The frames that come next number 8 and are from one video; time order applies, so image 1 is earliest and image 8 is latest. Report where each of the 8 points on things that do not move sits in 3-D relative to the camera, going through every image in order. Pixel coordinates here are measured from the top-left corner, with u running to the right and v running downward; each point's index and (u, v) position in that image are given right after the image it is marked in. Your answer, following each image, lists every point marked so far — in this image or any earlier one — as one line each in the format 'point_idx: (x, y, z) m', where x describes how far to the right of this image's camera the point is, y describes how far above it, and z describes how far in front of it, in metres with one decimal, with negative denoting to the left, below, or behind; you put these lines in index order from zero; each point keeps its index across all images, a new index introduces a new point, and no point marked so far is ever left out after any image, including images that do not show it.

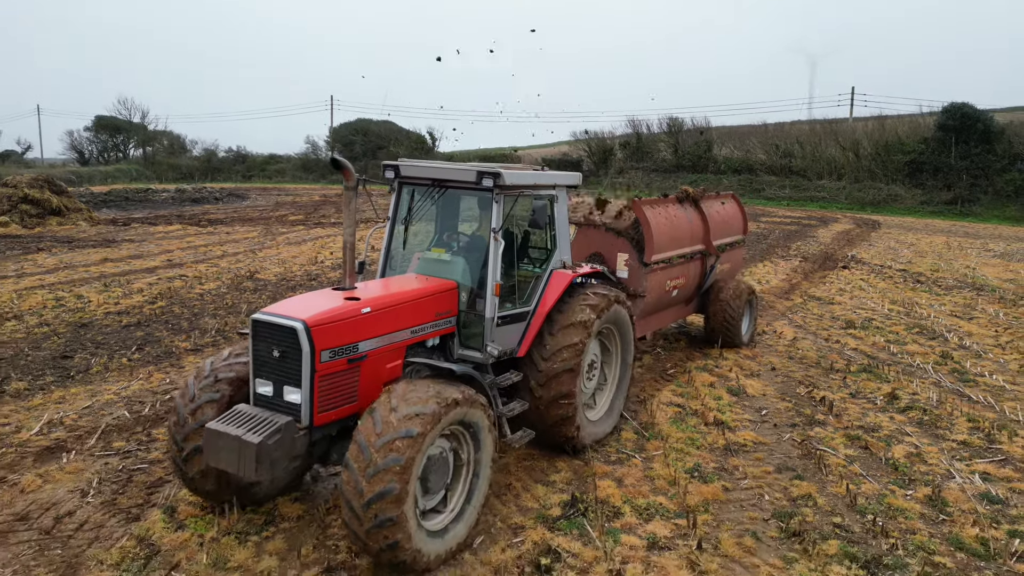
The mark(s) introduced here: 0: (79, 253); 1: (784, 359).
0: (-7.8, +0.6, +13.5) m
1: (+2.7, -0.7, +7.4) m
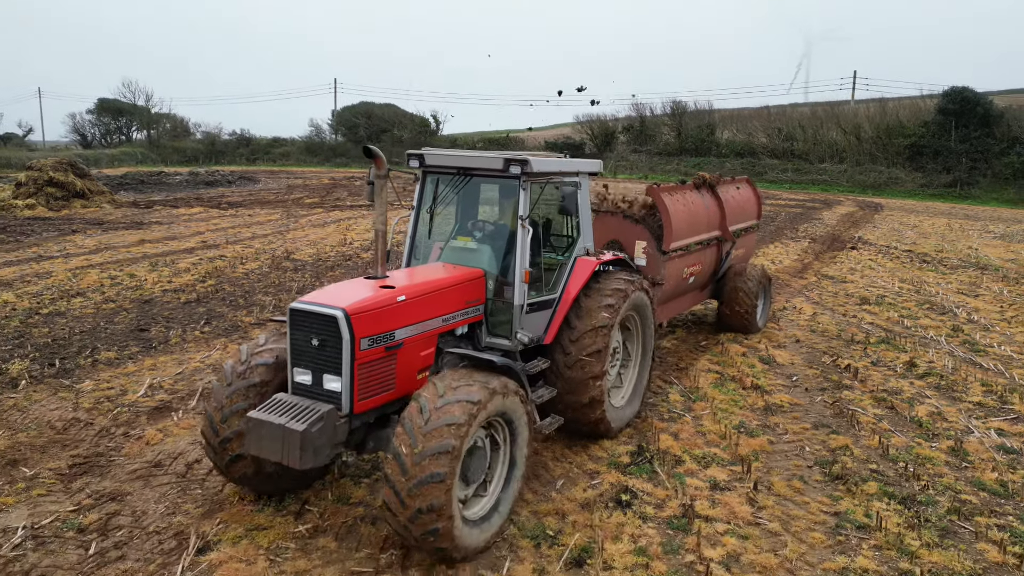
0: (-7.4, +1.0, +14.0) m
1: (+3.1, -0.5, +7.9) m
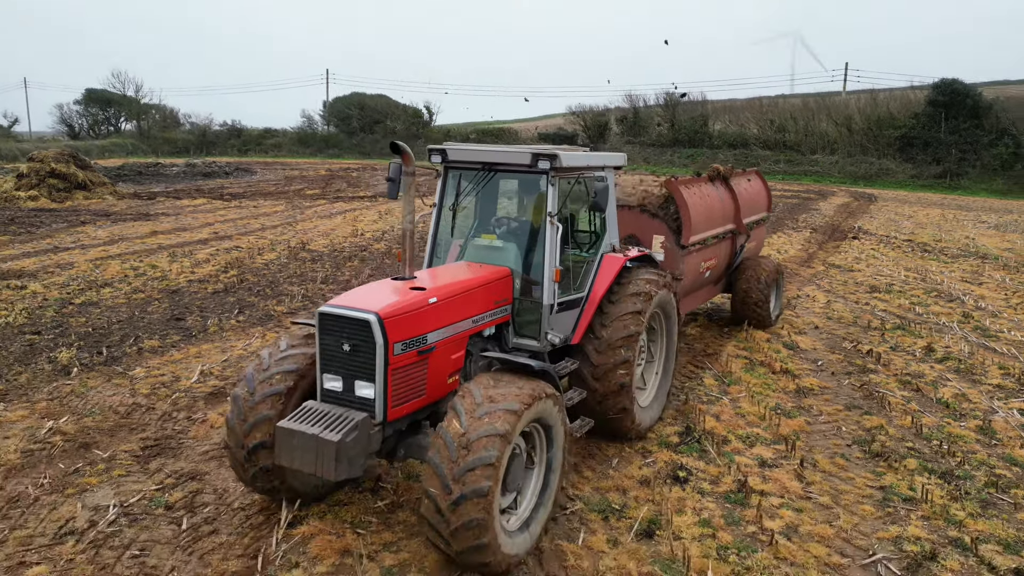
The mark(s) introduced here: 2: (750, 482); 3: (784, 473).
0: (-7.3, +1.2, +14.0) m
1: (+3.4, -0.3, +8.1) m
2: (+1.4, -1.1, +4.2) m
3: (+1.6, -1.1, +4.4) m
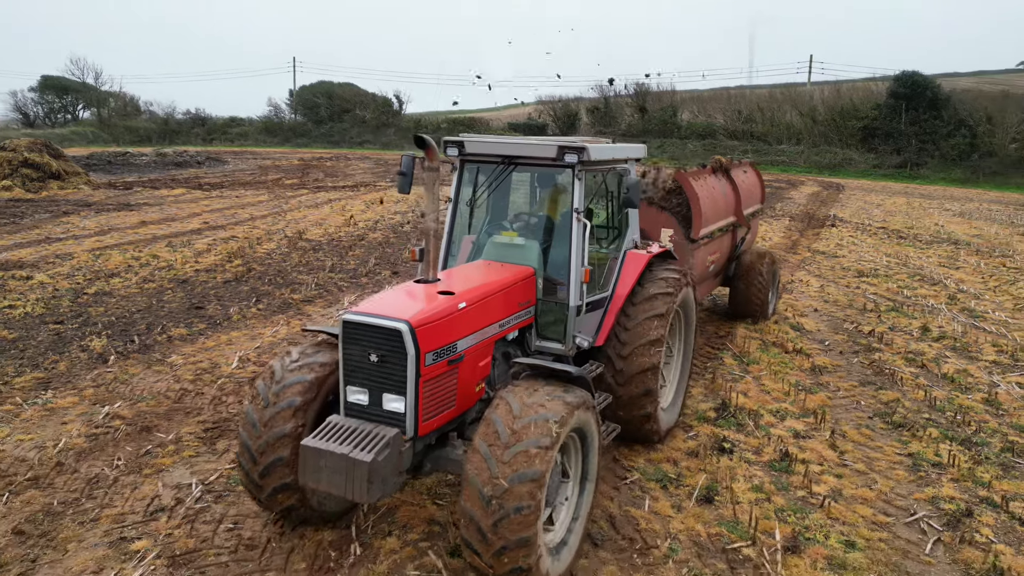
0: (-7.4, +1.3, +13.8) m
1: (+3.5, -0.2, +8.5) m
2: (+1.7, -1.0, +4.5) m
3: (+1.9, -1.0, +4.7) m
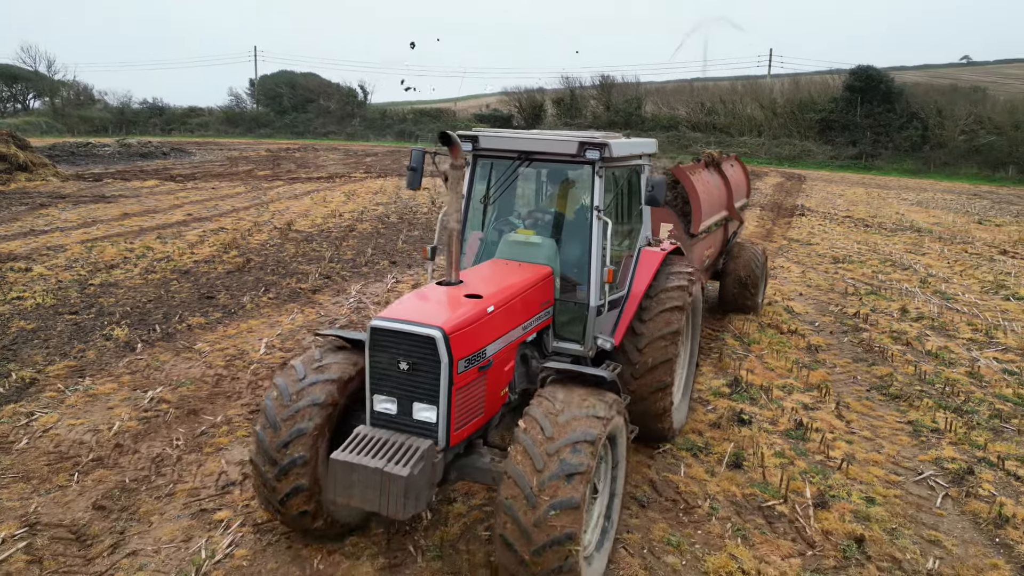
0: (-7.7, +1.5, +13.7) m
1: (+3.5, 0.0, +9.0) m
2: (+1.9, -0.9, +4.9) m
3: (+2.1, -0.9, +5.1) m
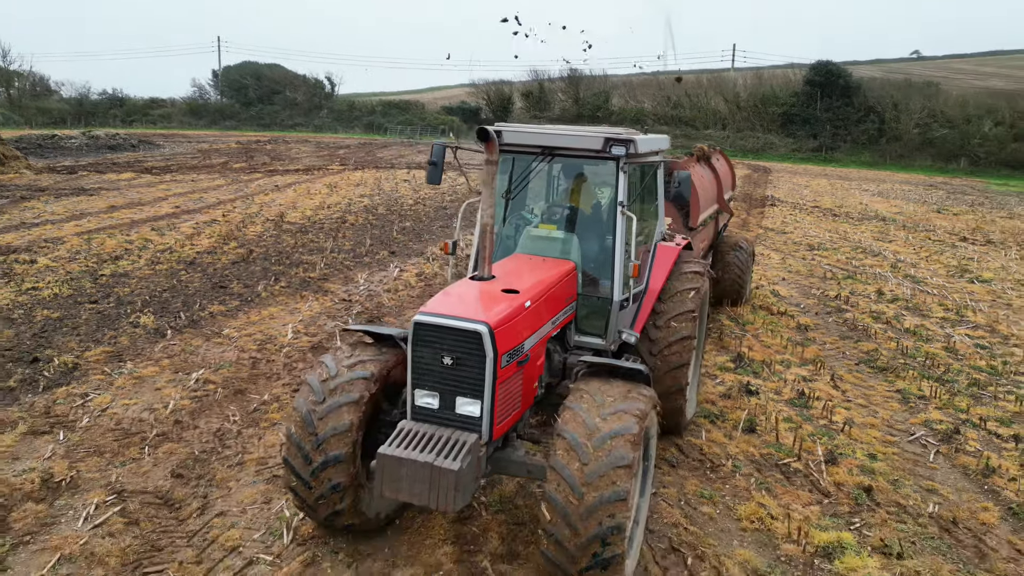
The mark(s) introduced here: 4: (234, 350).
0: (-8.0, +1.6, +13.6) m
1: (+3.5, +0.2, +9.5) m
2: (+2.1, -0.7, +5.3) m
3: (+2.3, -0.7, +5.5) m
4: (-2.2, -0.5, +5.8) m
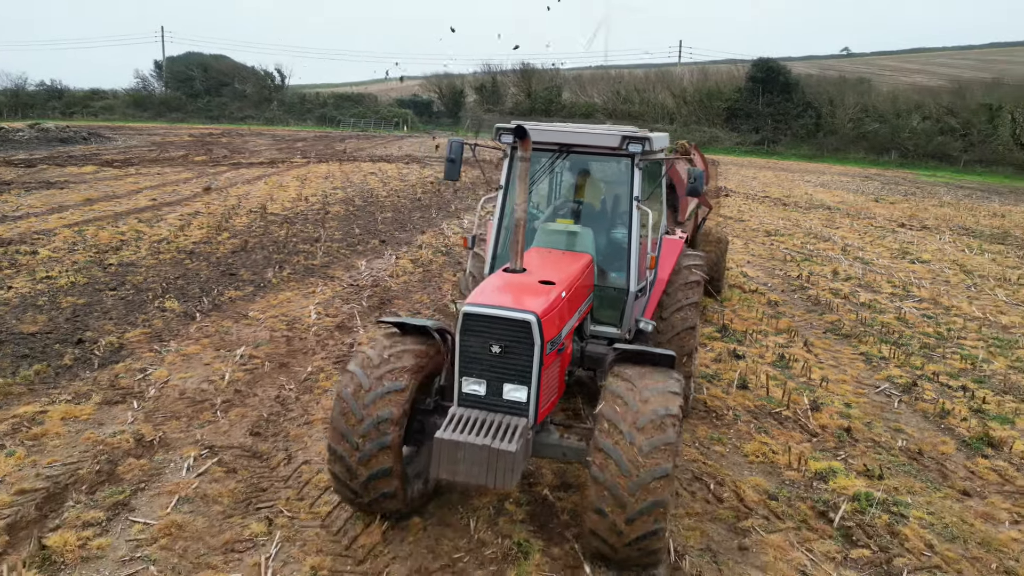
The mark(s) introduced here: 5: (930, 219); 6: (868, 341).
0: (-8.5, +1.7, +13.6) m
1: (+3.3, +0.5, +10.3) m
2: (+2.2, -0.5, +6.1) m
3: (+2.4, -0.5, +6.3) m
4: (-2.1, -0.3, +6.3) m
5: (+8.4, +1.4, +15.1) m
6: (+3.1, -0.5, +6.5) m
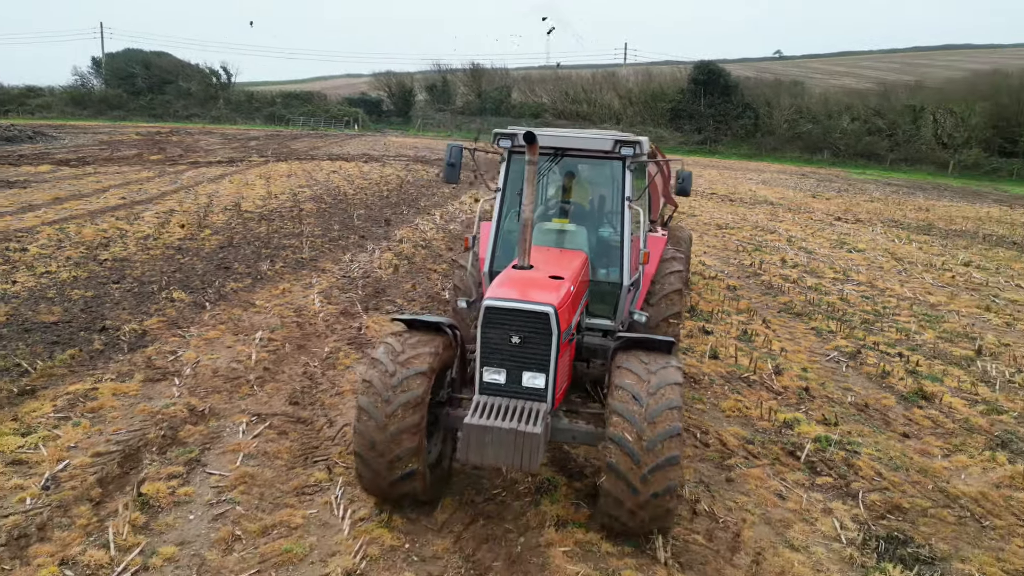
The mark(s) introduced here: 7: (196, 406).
0: (-9.1, +1.7, +13.6) m
1: (+2.9, +0.6, +11.2) m
2: (+2.2, -0.4, +6.9) m
3: (+2.3, -0.4, +7.1) m
4: (-2.1, -0.3, +6.7) m
5: (+7.7, +1.6, +16.3) m
6: (+3.0, -0.3, +7.4) m
7: (-2.0, -0.8, +4.8) m
